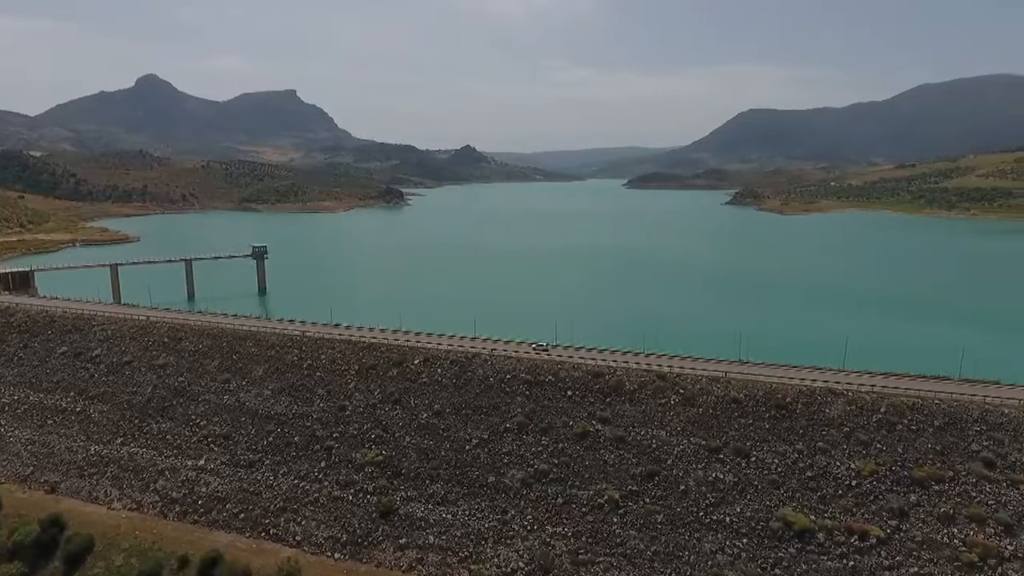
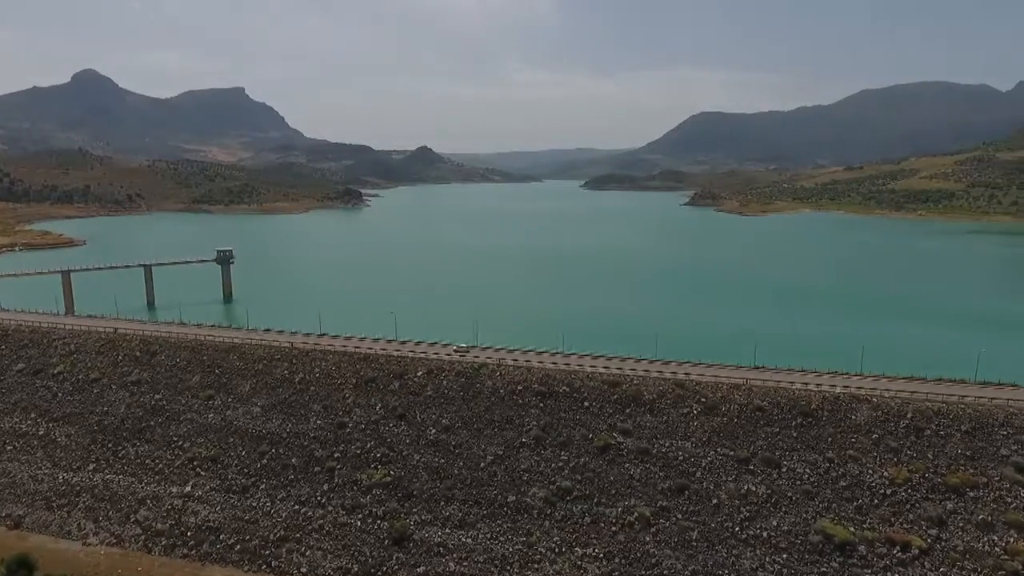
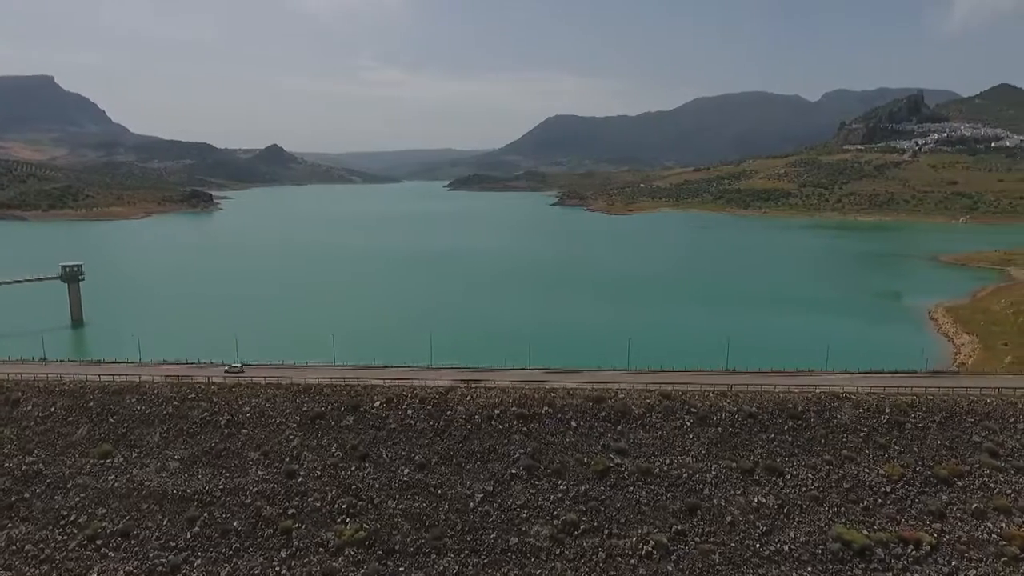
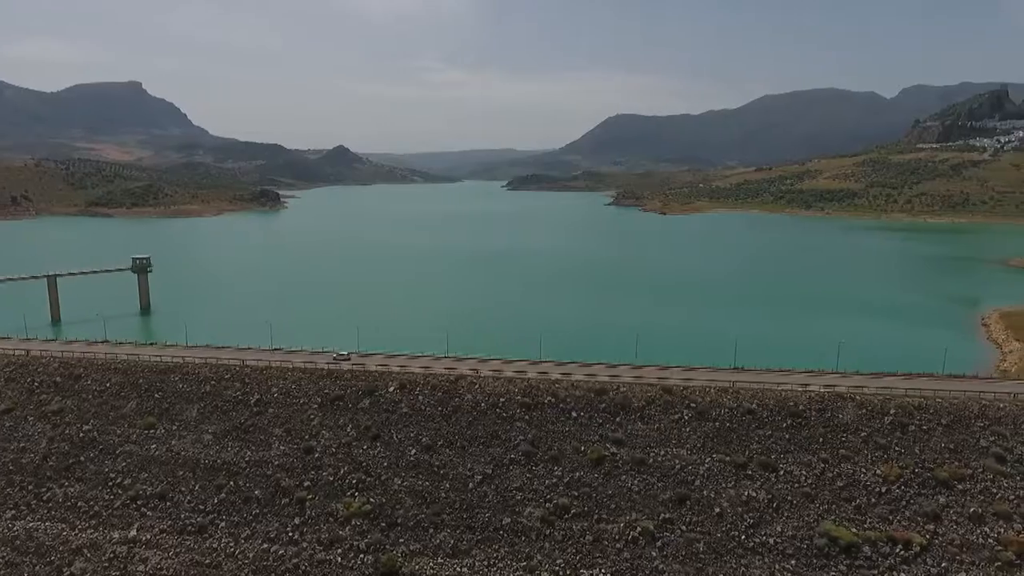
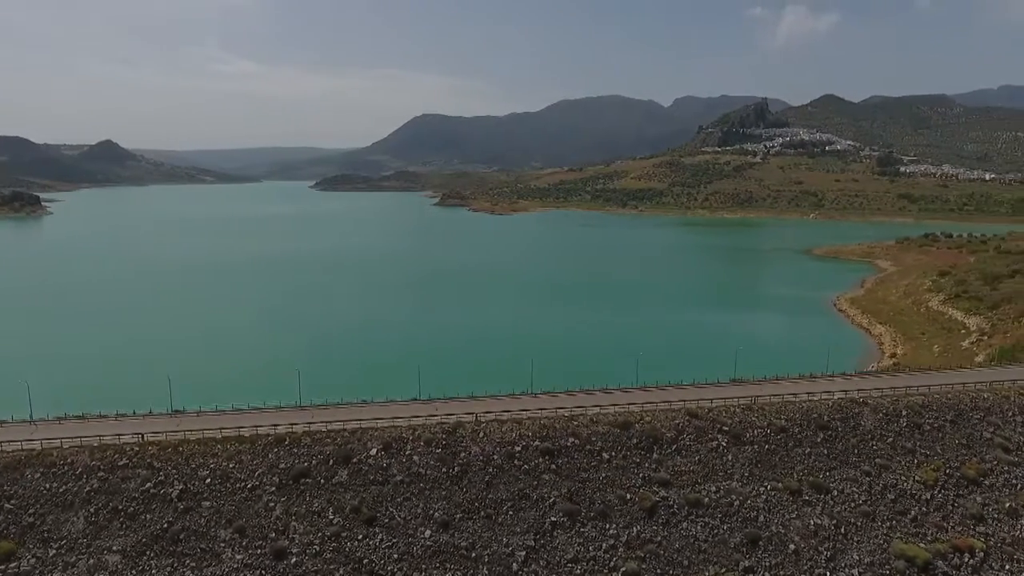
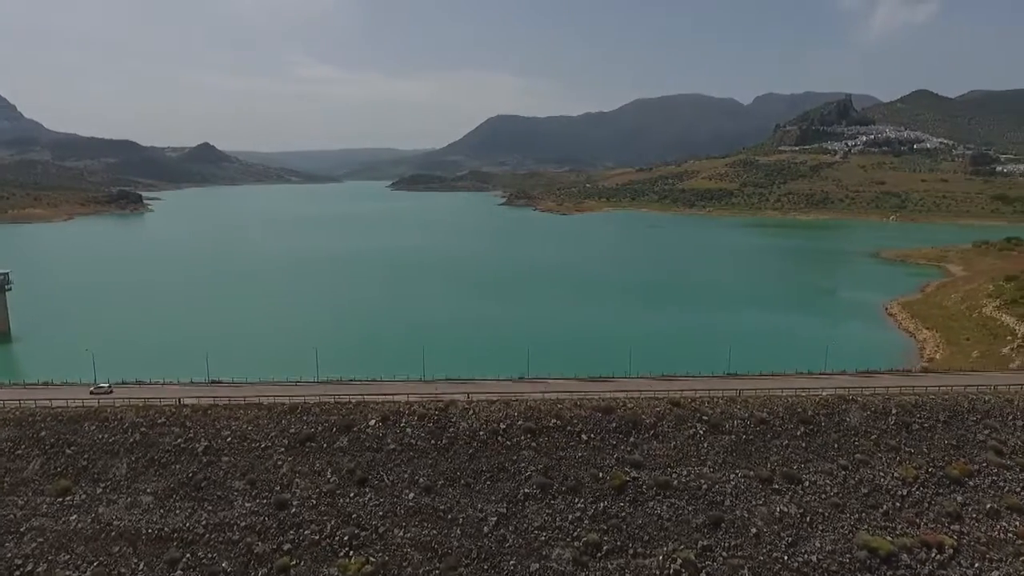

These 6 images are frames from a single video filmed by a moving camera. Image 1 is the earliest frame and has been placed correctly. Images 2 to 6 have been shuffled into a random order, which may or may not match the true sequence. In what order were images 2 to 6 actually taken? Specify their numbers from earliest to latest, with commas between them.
2, 4, 3, 6, 5
